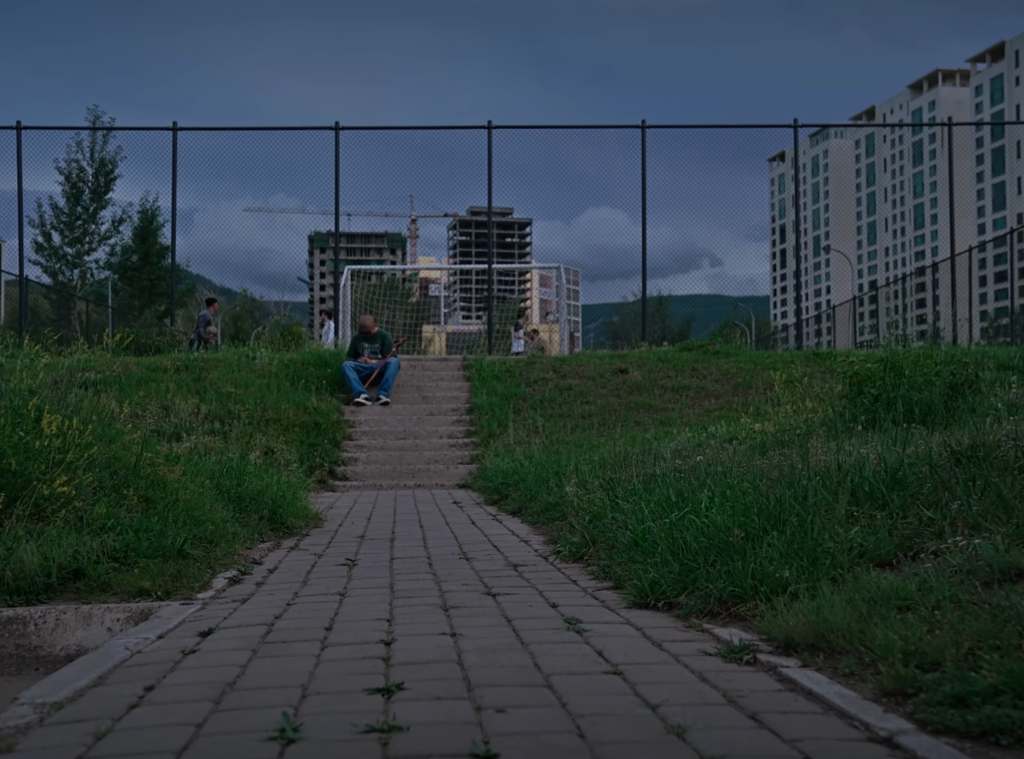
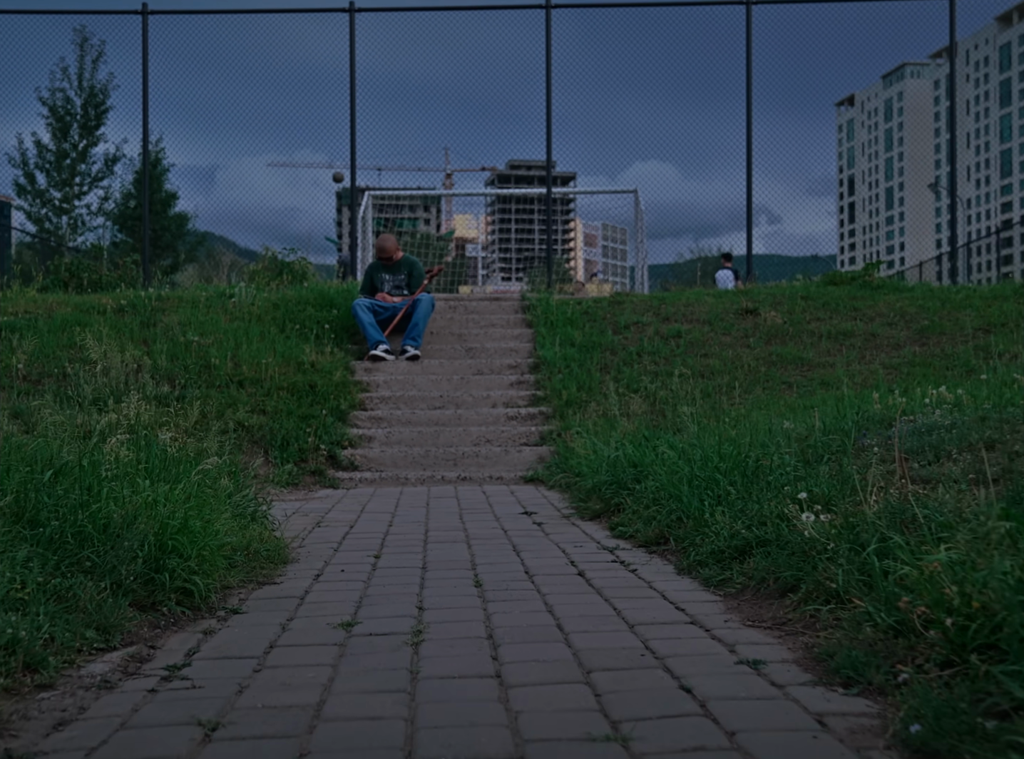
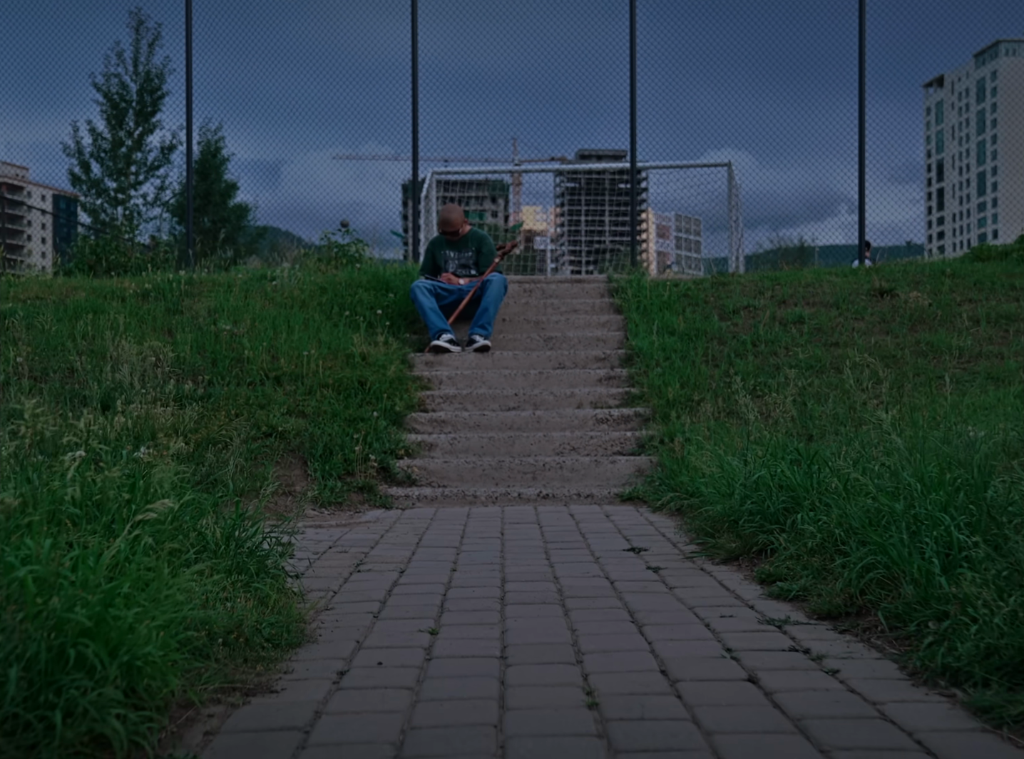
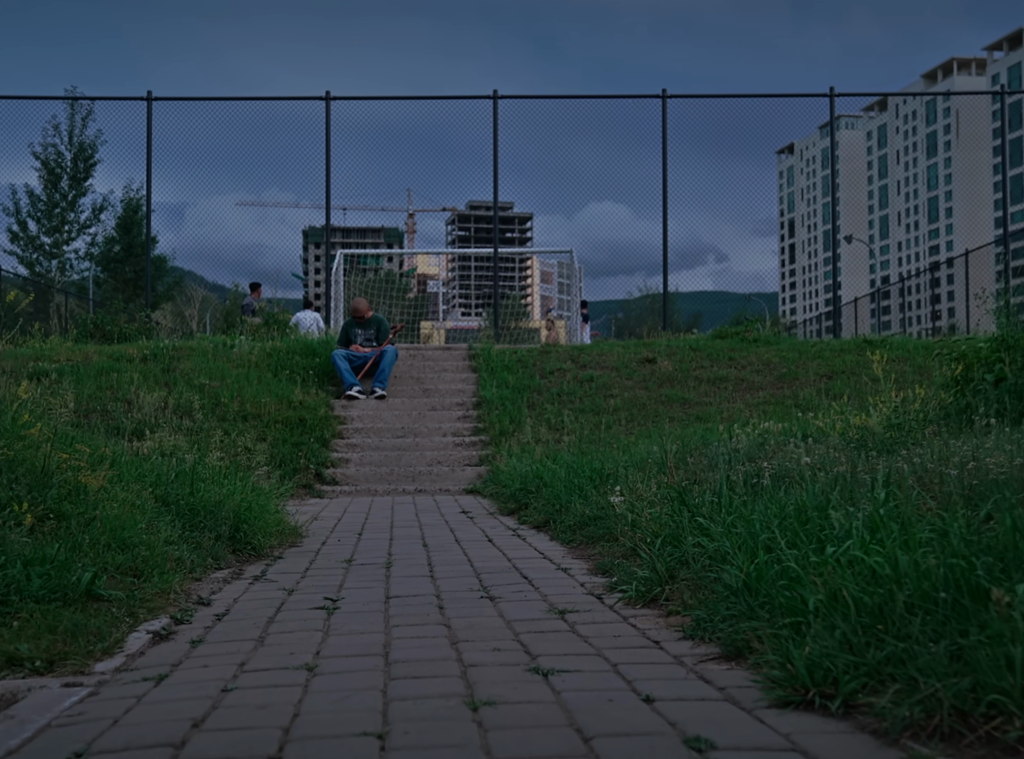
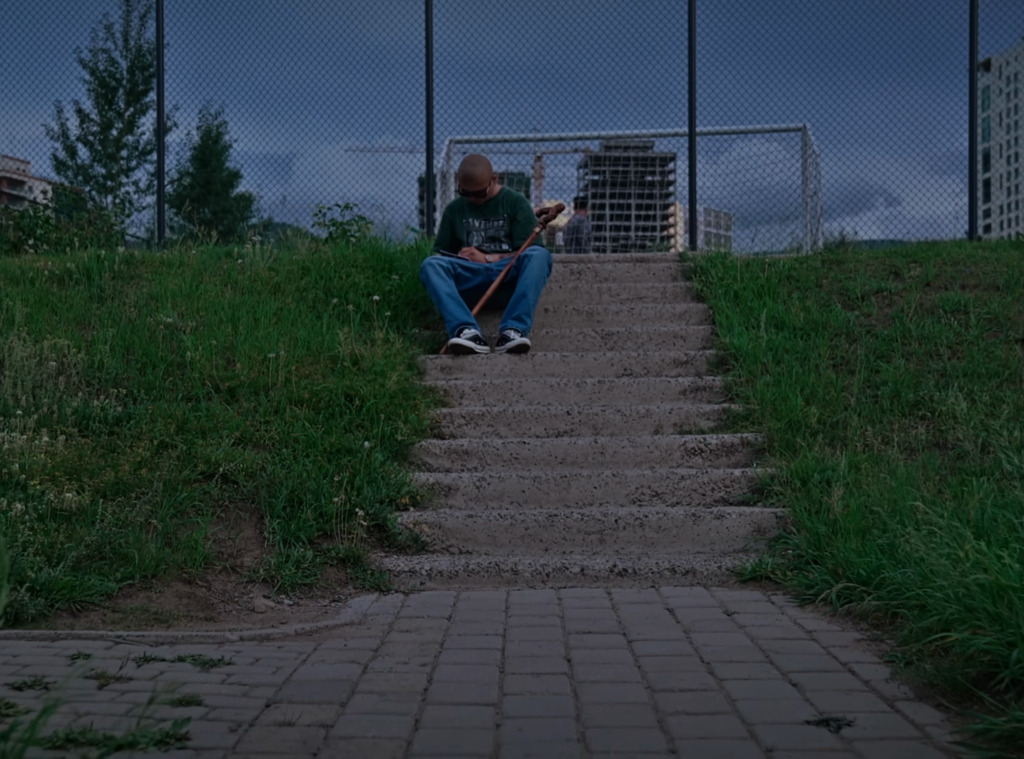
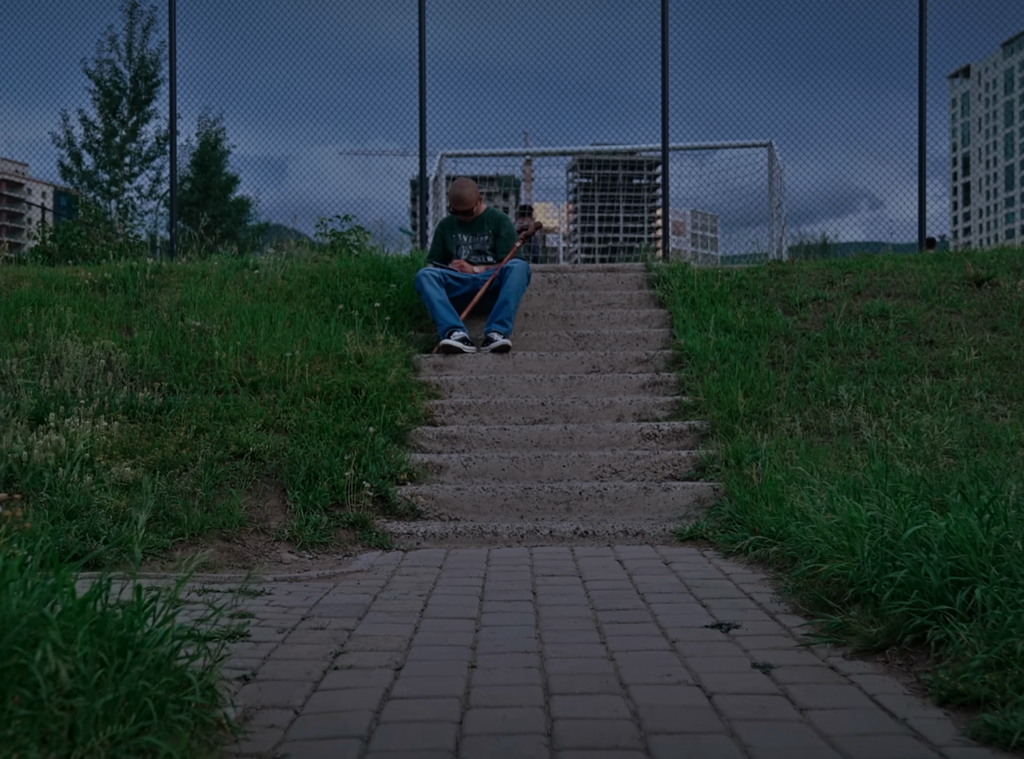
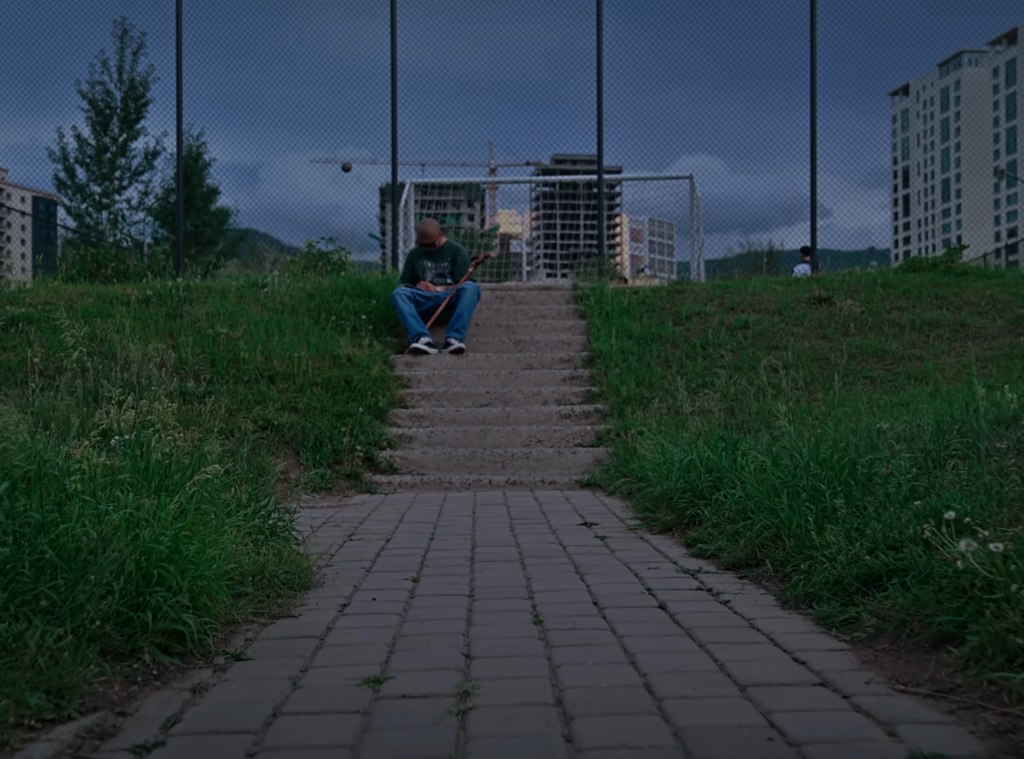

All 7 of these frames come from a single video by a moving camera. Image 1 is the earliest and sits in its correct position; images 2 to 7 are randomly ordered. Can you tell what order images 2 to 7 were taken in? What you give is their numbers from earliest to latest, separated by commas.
4, 2, 7, 3, 6, 5
